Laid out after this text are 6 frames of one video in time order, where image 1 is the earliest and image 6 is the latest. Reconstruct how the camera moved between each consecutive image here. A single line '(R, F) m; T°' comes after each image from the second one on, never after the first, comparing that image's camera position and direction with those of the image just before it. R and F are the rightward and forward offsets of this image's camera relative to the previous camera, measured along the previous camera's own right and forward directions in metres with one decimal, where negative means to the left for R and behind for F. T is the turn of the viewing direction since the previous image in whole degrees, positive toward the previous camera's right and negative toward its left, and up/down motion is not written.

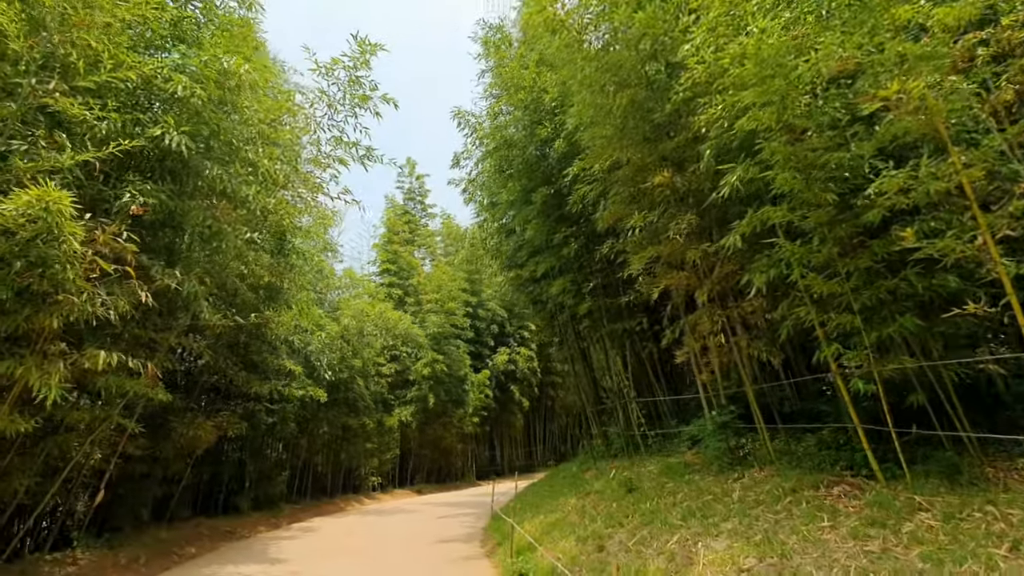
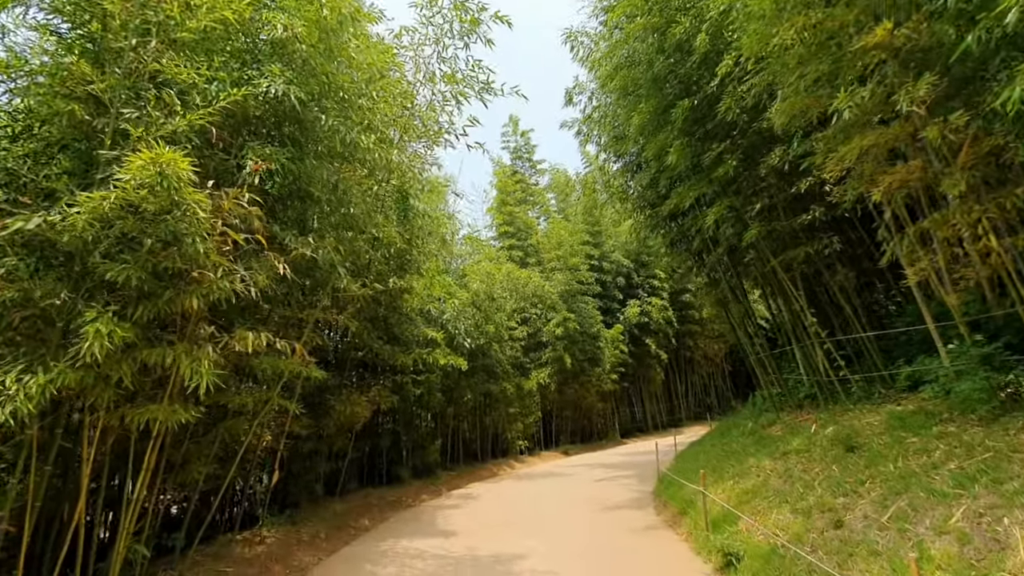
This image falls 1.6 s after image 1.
(-0.3, +0.6) m; -13°
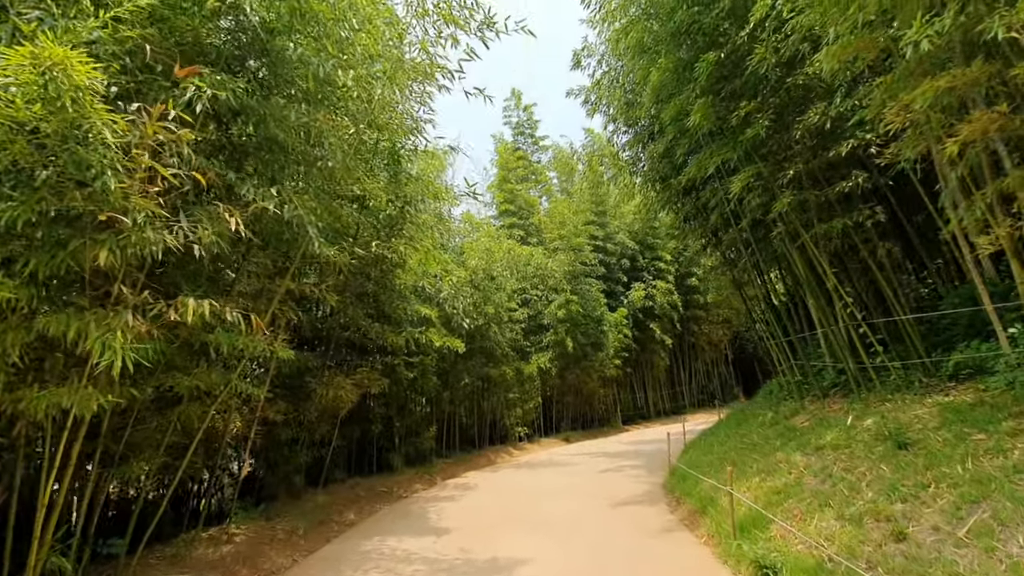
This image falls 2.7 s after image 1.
(0.0, +0.5) m; 0°
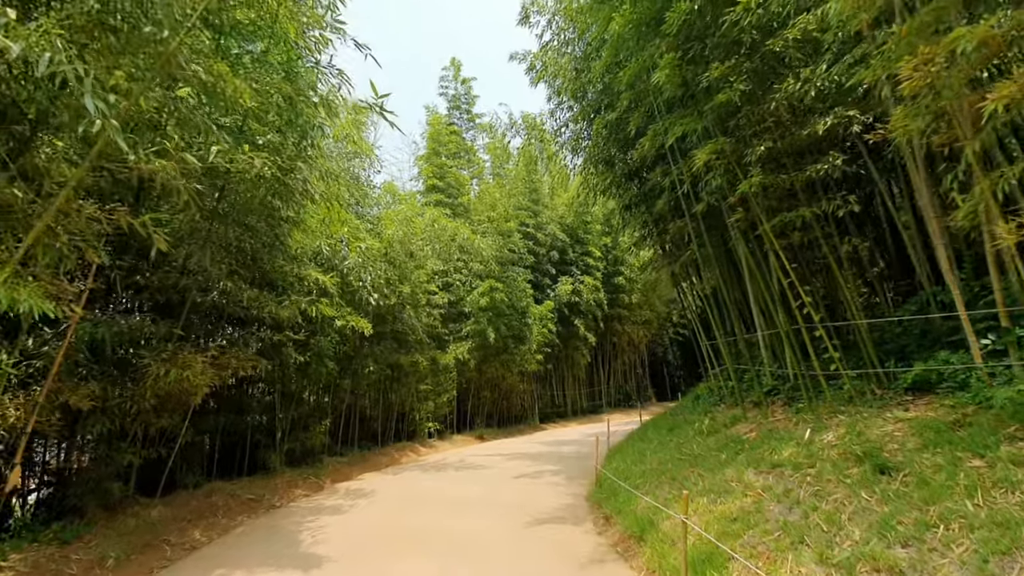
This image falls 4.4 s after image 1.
(0.0, +0.8) m; +9°
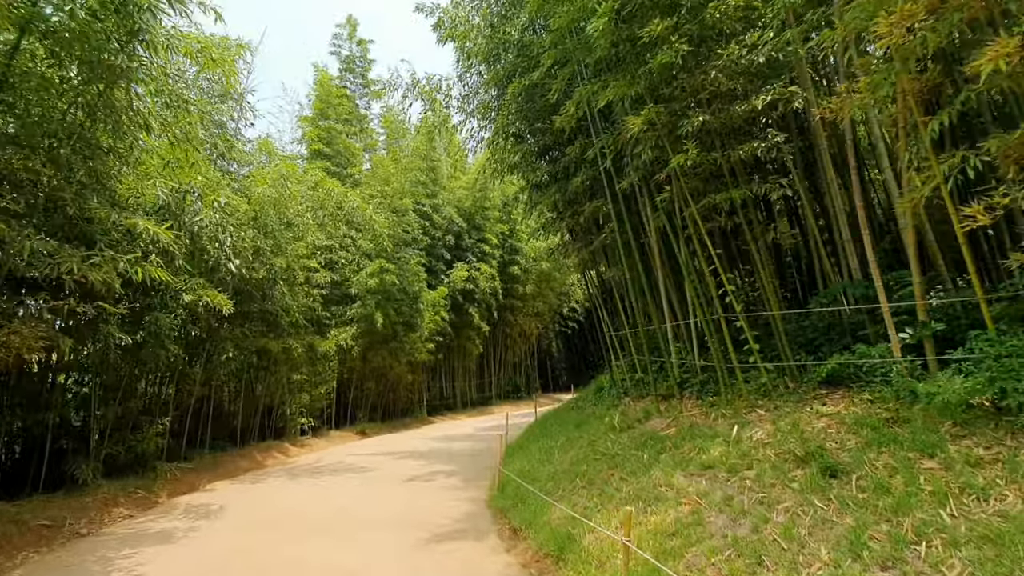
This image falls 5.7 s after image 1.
(-0.1, +0.6) m; +12°
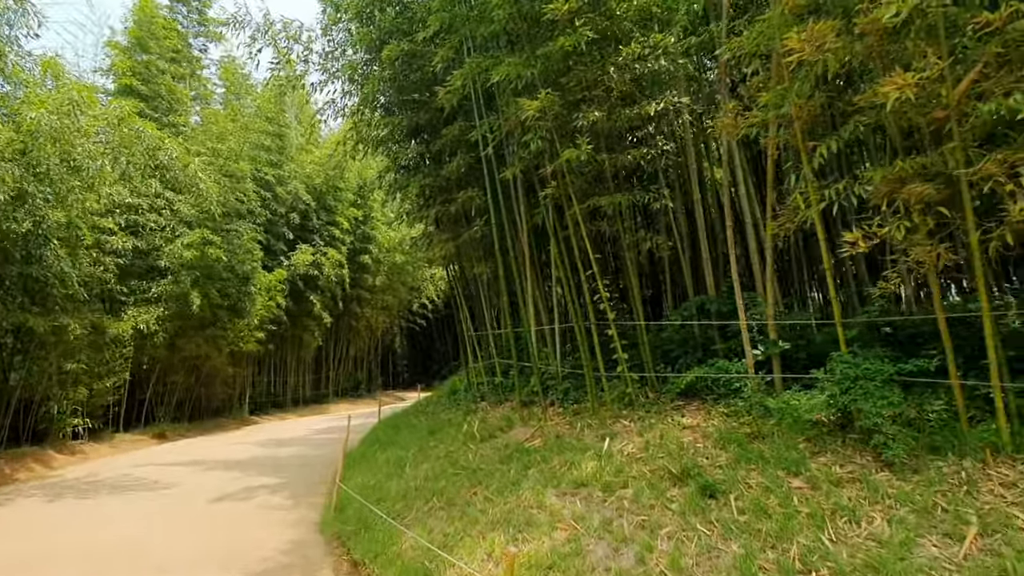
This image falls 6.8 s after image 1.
(-0.1, +0.4) m; +17°
